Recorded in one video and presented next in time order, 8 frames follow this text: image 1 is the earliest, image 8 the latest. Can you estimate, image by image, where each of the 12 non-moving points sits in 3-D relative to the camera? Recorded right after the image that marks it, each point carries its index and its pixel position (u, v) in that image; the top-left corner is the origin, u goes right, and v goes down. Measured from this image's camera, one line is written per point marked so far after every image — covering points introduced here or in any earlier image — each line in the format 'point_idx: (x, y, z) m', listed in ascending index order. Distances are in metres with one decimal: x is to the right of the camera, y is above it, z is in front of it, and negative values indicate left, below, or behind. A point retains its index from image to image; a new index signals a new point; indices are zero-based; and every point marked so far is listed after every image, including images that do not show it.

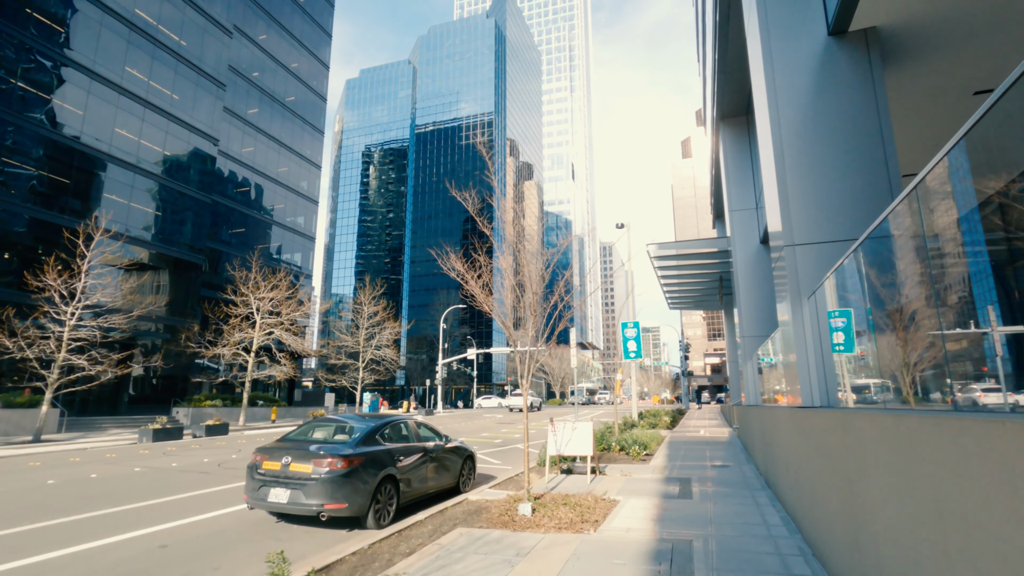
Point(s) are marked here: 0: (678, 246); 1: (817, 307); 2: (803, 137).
0: (+5.1, +1.4, +16.4) m
1: (+3.0, -0.2, +5.2) m
2: (+3.1, +1.7, +5.7) m
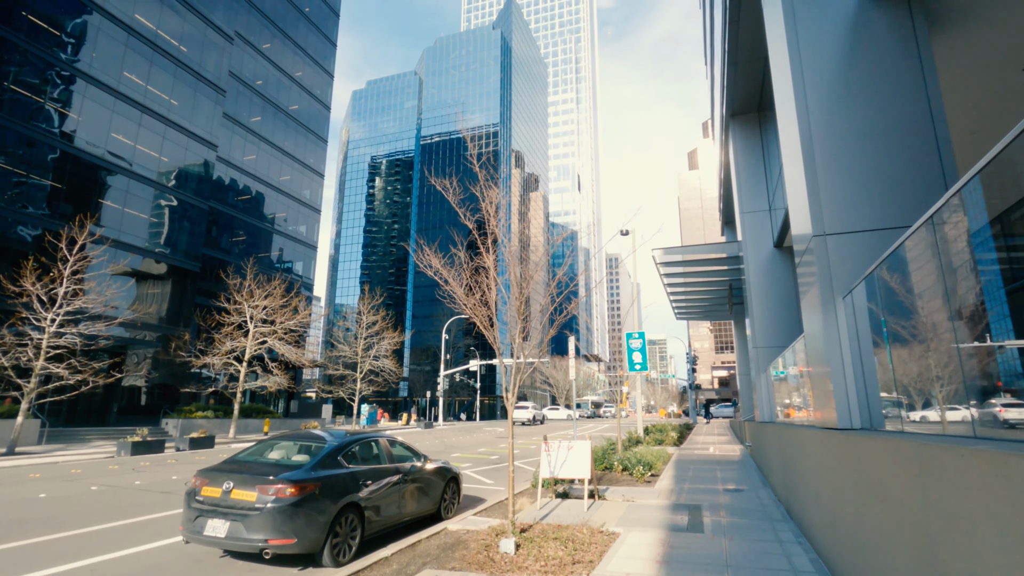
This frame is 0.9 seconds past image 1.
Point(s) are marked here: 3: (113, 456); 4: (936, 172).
0: (+5.0, +1.1, +15.6) m
1: (+2.8, -0.1, +4.4) m
2: (+3.0, +1.7, +5.0) m
3: (-11.3, -4.7, +15.1) m
4: (+3.7, +1.1, +4.7) m
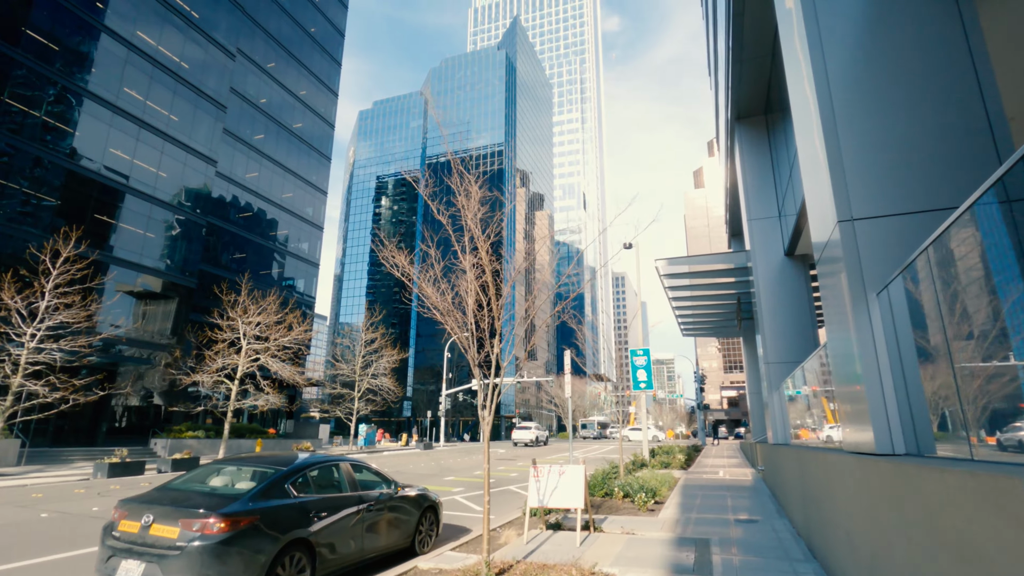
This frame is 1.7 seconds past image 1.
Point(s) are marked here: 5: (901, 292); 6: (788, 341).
0: (+5.0, +0.8, +14.9) m
1: (+2.6, -0.1, +3.6) m
2: (+2.8, +1.7, +4.3) m
3: (-11.4, -5.1, +14.4) m
4: (+3.5, +1.1, +4.0) m
5: (+2.6, 0.0, +3.5) m
6: (+5.8, -1.1, +11.3) m
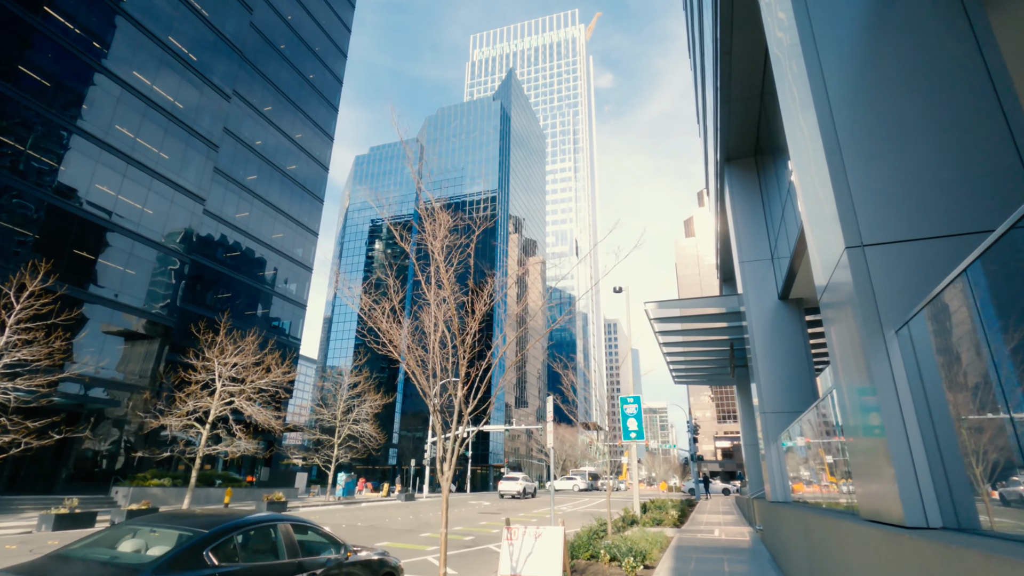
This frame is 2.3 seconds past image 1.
0: (+4.6, -0.5, +14.4) m
1: (+2.3, -0.3, +3.1) m
2: (+2.5, +1.4, +3.9) m
3: (-11.8, -6.0, +13.2) m
4: (+3.3, +0.8, +3.6) m
5: (+2.3, -0.2, +3.0) m
6: (+5.4, -2.0, +10.7) m
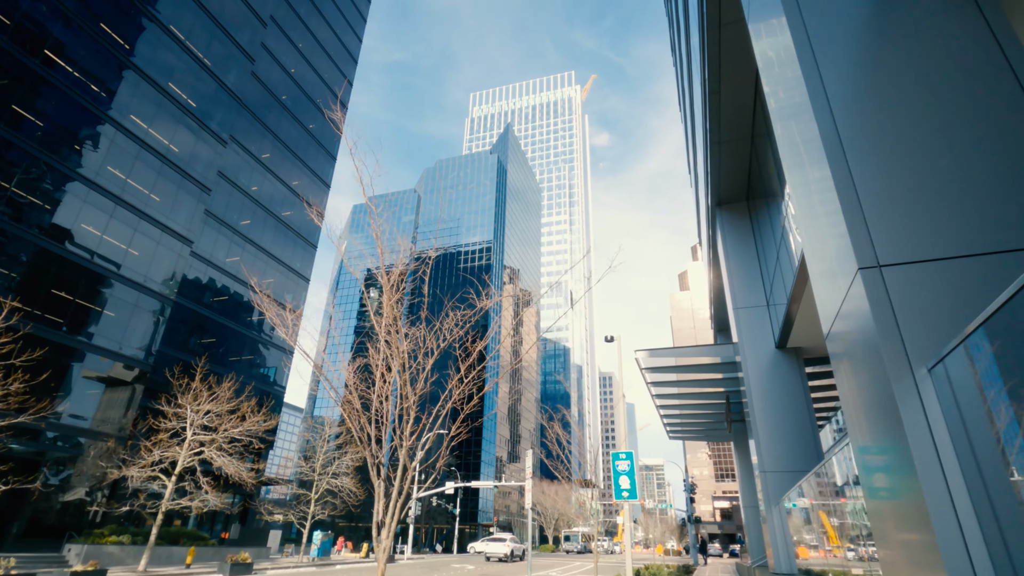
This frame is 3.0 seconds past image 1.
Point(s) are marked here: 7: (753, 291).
0: (+4.2, -1.7, +13.8) m
1: (+2.1, -0.5, +2.5) m
2: (+2.3, +1.2, +3.5) m
3: (-12.3, -6.8, +12.0) m
4: (+3.0, +0.6, +3.1) m
5: (+2.0, -0.4, +2.4) m
6: (+5.0, -2.9, +9.9) m
7: (+5.0, -0.1, +11.2) m
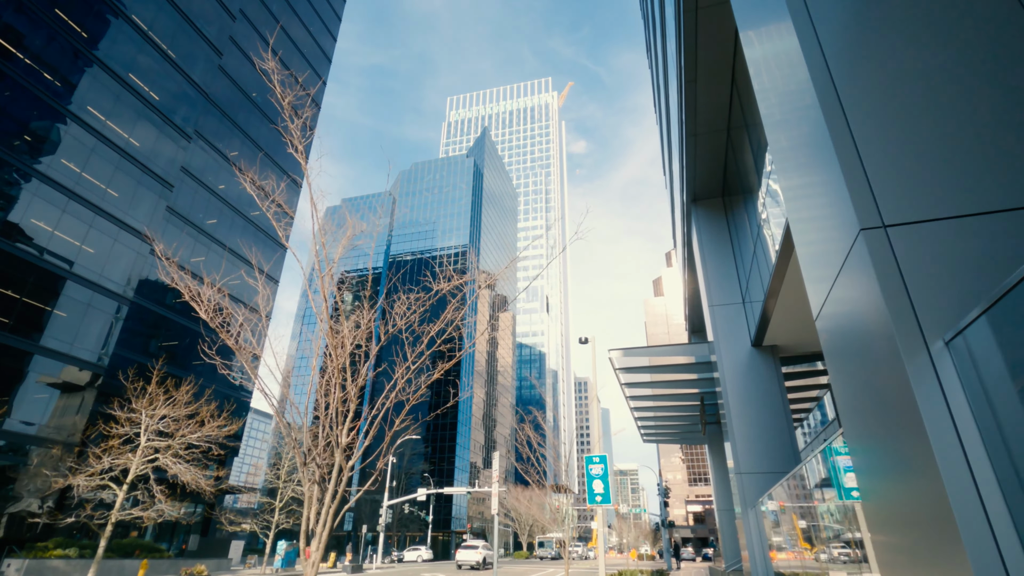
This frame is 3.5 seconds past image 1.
0: (+3.4, -1.7, +13.5) m
1: (+1.8, -0.3, +2.2) m
2: (+2.0, +1.4, +3.2) m
3: (-12.9, -6.7, +10.9) m
4: (+2.8, +0.8, +2.8) m
5: (+1.8, -0.2, +2.0) m
6: (+4.4, -2.9, +9.7) m
7: (+4.4, 0.0, +11.0) m
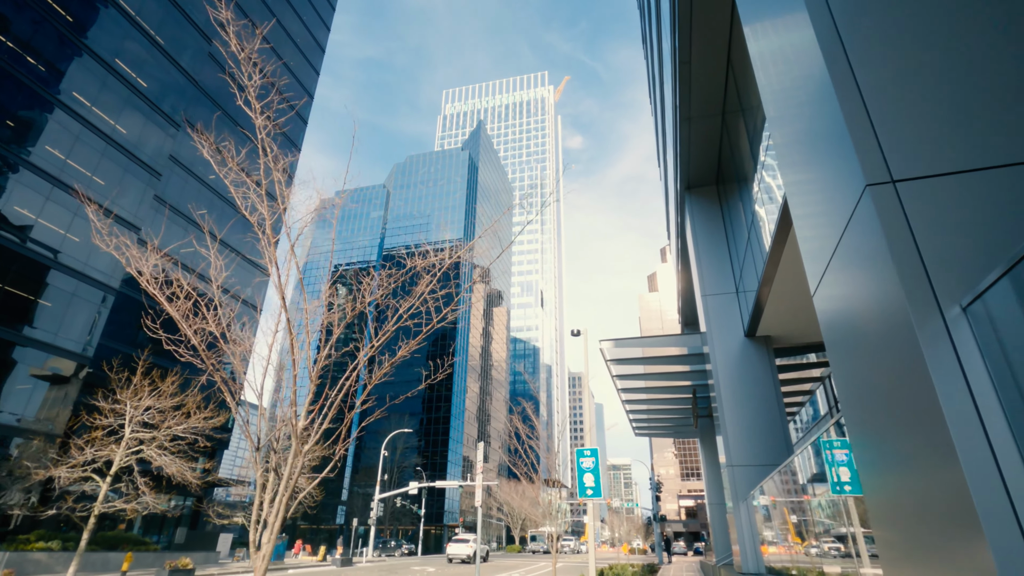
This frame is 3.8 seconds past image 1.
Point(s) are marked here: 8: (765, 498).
0: (+3.2, -1.4, +13.3) m
1: (+1.7, -0.2, +1.9) m
2: (+1.9, +1.5, +2.9) m
3: (-13.2, -6.4, +10.6) m
4: (+2.6, +0.9, +2.6) m
5: (+1.7, -0.1, +1.8) m
6: (+4.2, -2.7, +9.5) m
7: (+4.2, +0.2, +10.7) m
8: (+3.8, -3.1, +8.0) m
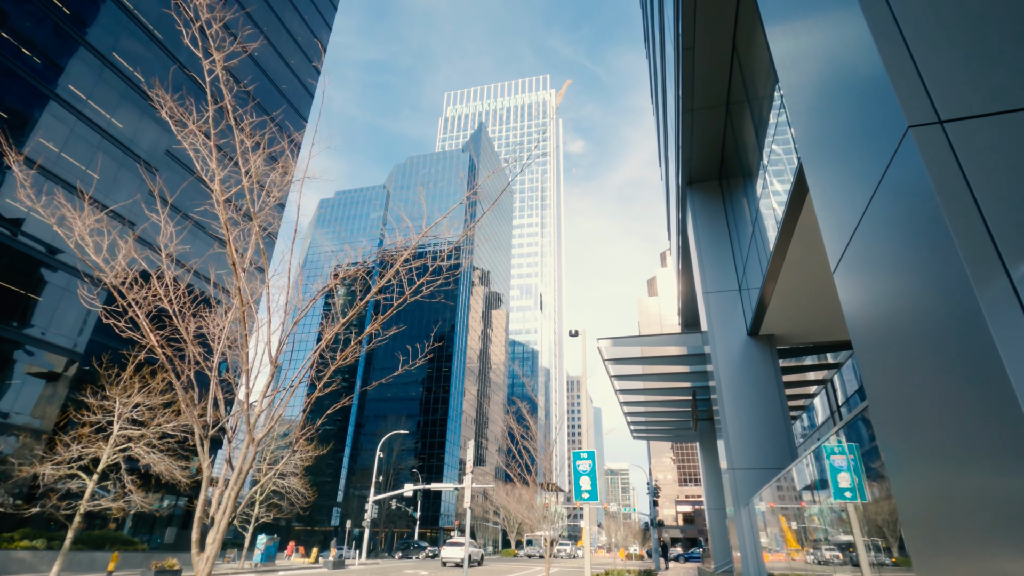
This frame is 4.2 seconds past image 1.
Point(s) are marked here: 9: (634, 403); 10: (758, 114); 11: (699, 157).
0: (+3.1, -1.4, +12.9) m
1: (+1.6, -0.1, +1.6) m
2: (+1.8, +1.6, +2.6) m
3: (-13.4, -6.1, +10.2) m
4: (+2.6, +1.0, +2.2) m
5: (+1.6, +0.1, +1.5) m
6: (+4.1, -2.6, +9.1) m
7: (+4.1, +0.2, +10.4) m
8: (+3.7, -3.0, +7.7) m
9: (+3.9, -3.7, +17.4) m
10: (+3.8, +2.6, +8.2) m
11: (+3.7, +2.5, +10.7) m
